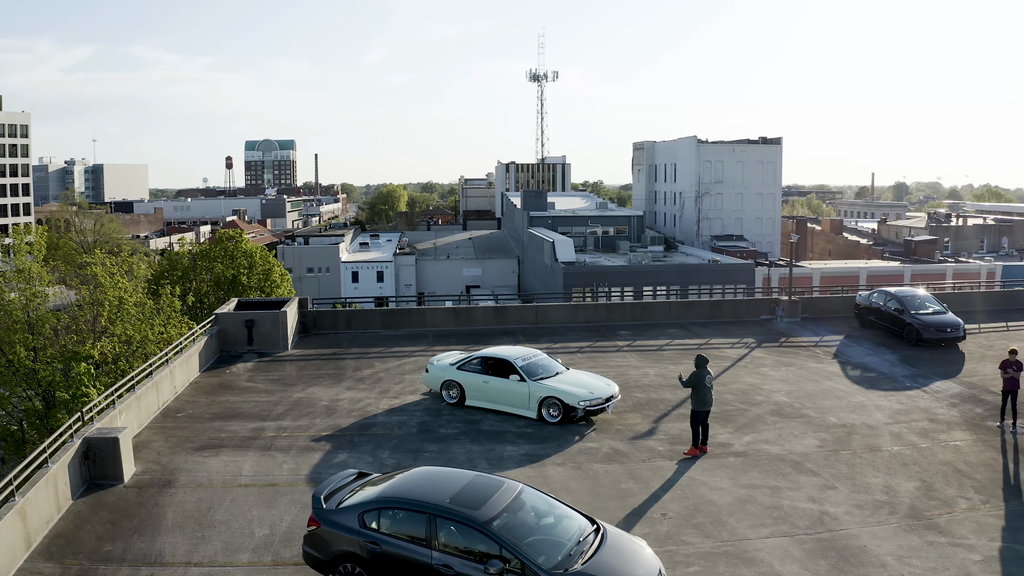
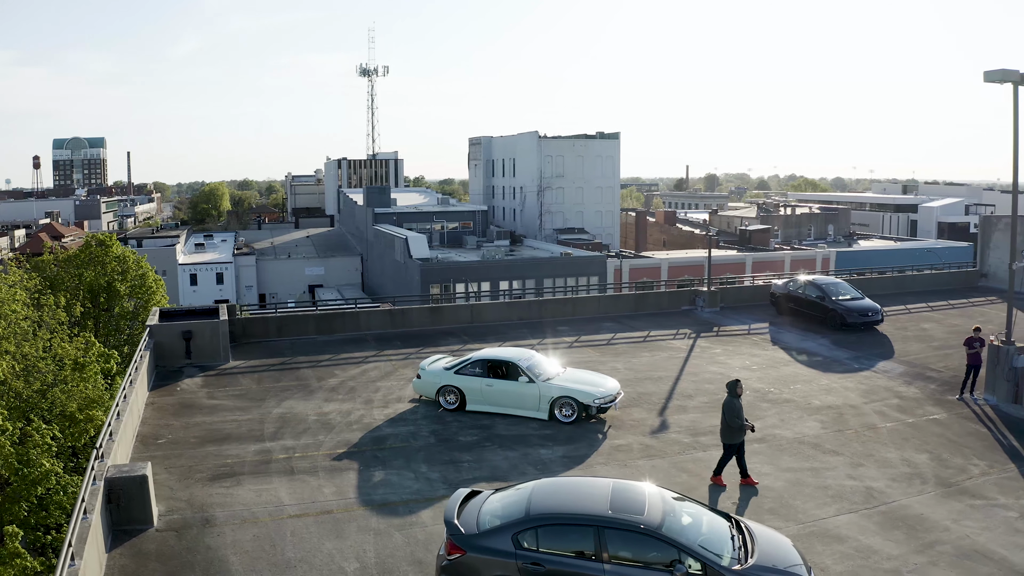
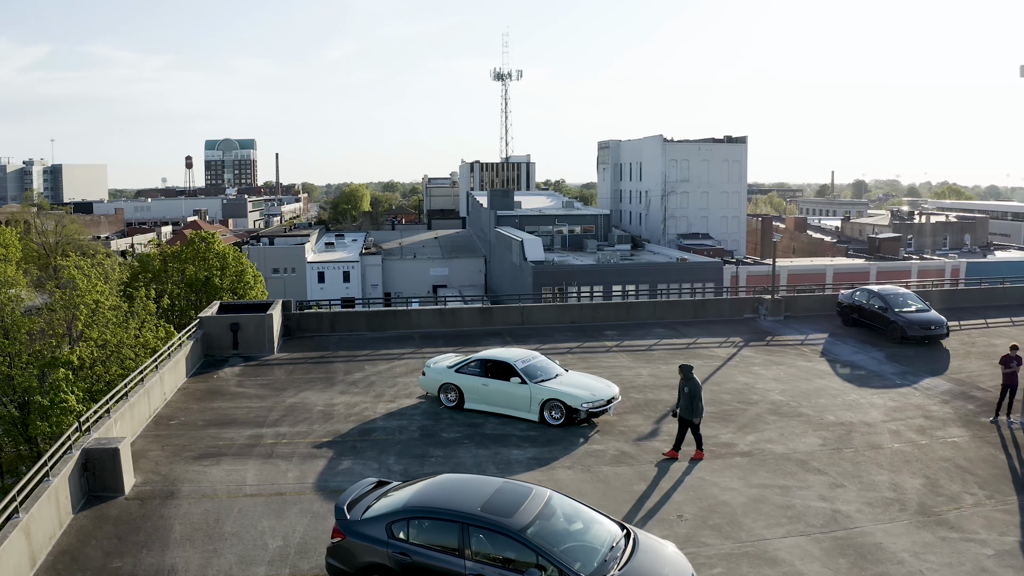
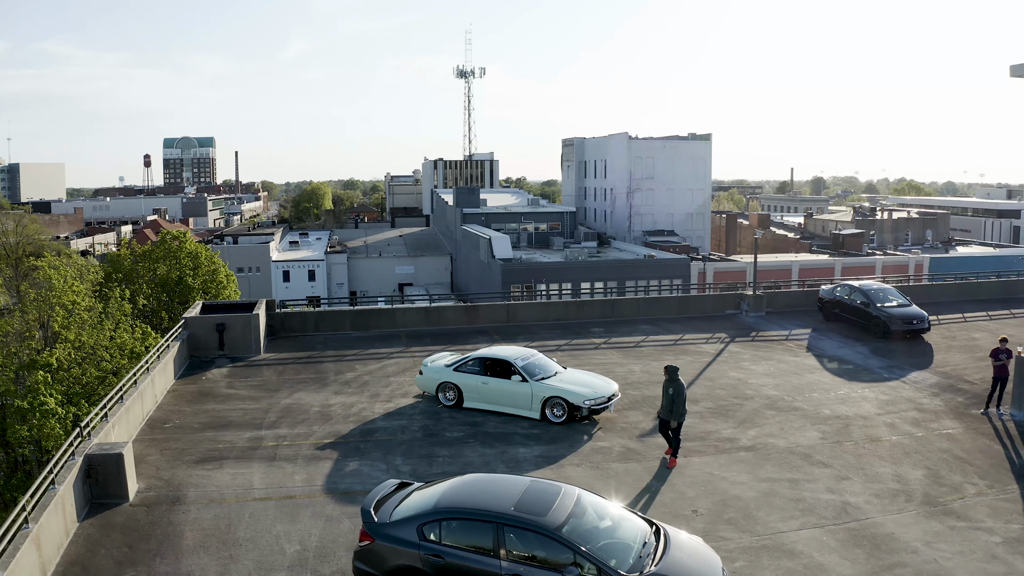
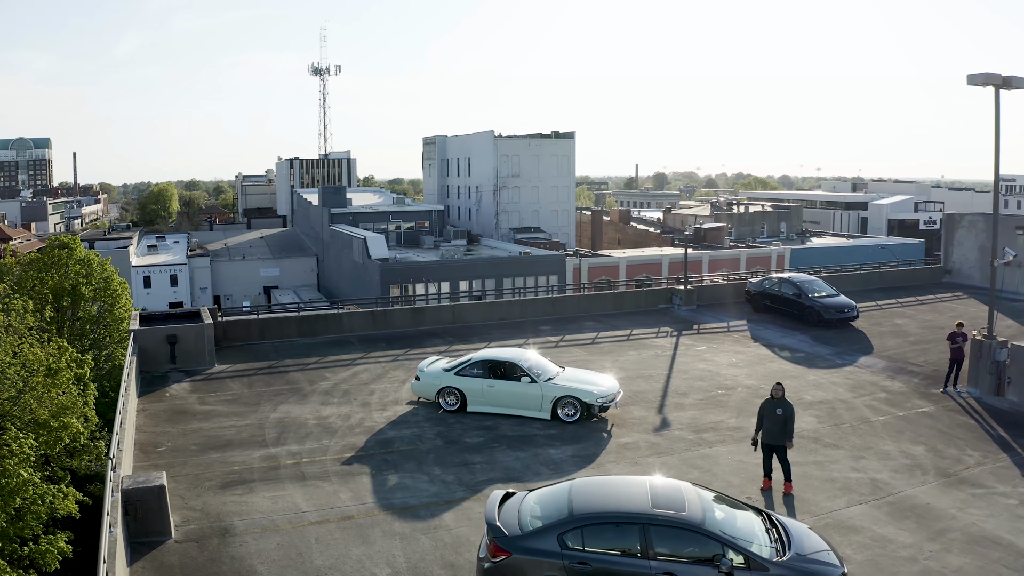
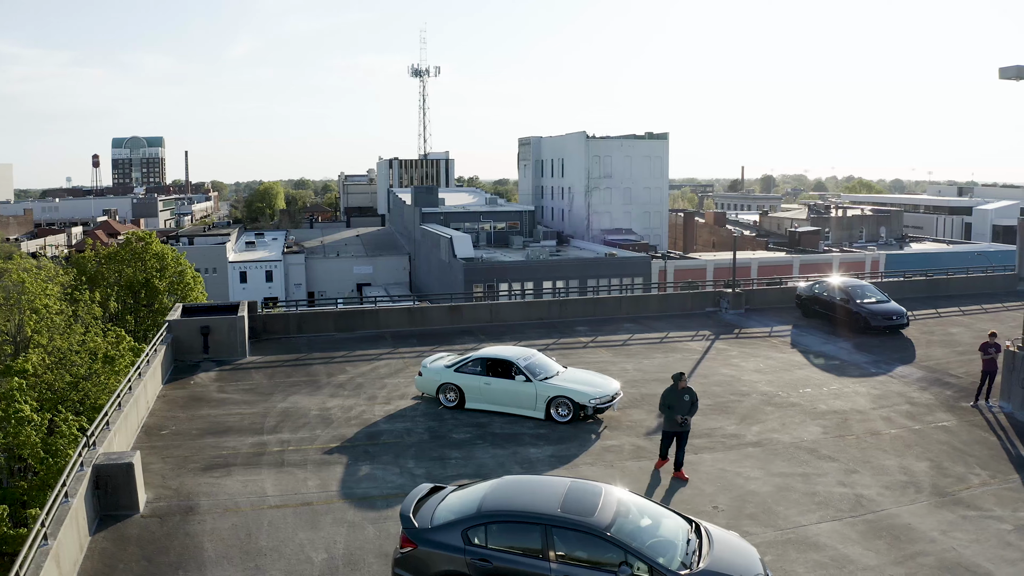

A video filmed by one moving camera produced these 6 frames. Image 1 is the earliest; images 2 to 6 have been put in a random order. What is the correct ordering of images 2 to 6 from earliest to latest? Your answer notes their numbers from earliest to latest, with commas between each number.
3, 4, 6, 2, 5
